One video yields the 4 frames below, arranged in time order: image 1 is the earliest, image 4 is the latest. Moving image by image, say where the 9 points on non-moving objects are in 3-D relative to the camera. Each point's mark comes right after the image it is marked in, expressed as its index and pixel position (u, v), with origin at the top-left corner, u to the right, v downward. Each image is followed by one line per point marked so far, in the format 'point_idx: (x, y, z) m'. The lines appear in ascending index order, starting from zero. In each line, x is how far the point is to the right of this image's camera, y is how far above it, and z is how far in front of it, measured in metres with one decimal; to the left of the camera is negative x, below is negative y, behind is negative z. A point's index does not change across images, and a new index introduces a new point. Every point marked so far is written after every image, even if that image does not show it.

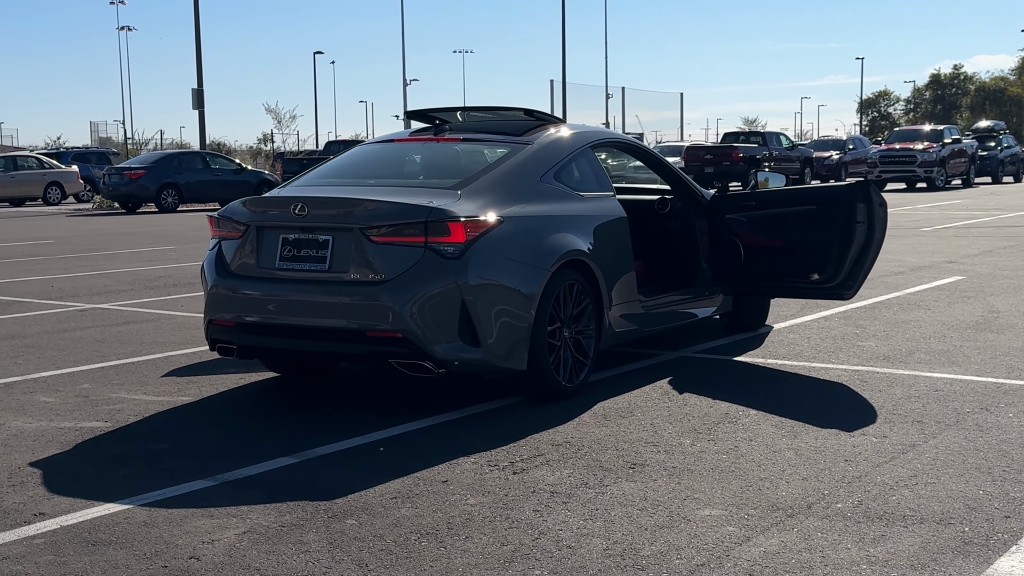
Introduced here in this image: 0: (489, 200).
0: (-0.1, +0.4, +5.9) m
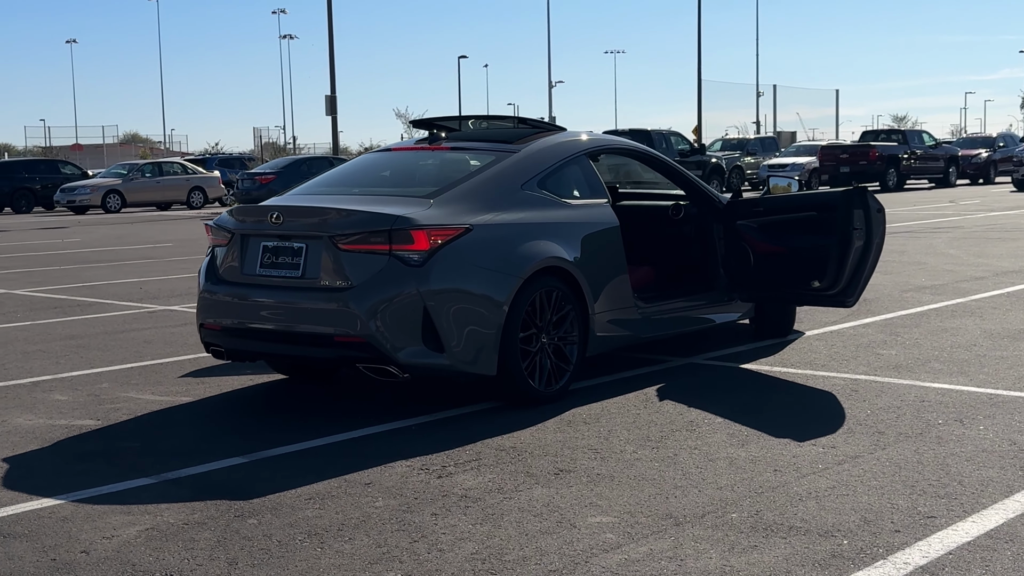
0: (-0.2, +0.4, +6.0) m
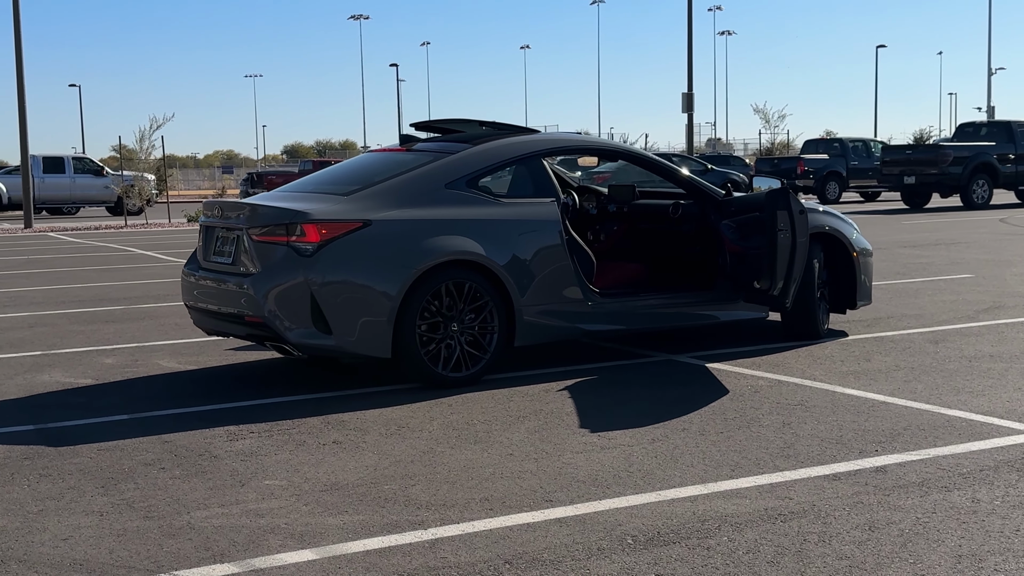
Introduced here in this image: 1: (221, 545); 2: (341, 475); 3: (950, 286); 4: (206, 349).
0: (-0.7, +0.4, +6.6) m
1: (-0.9, -0.8, +3.9) m
2: (-0.6, -0.7, +4.8) m
3: (+4.0, 0.0, +11.9) m
4: (-2.0, -0.4, +8.4) m
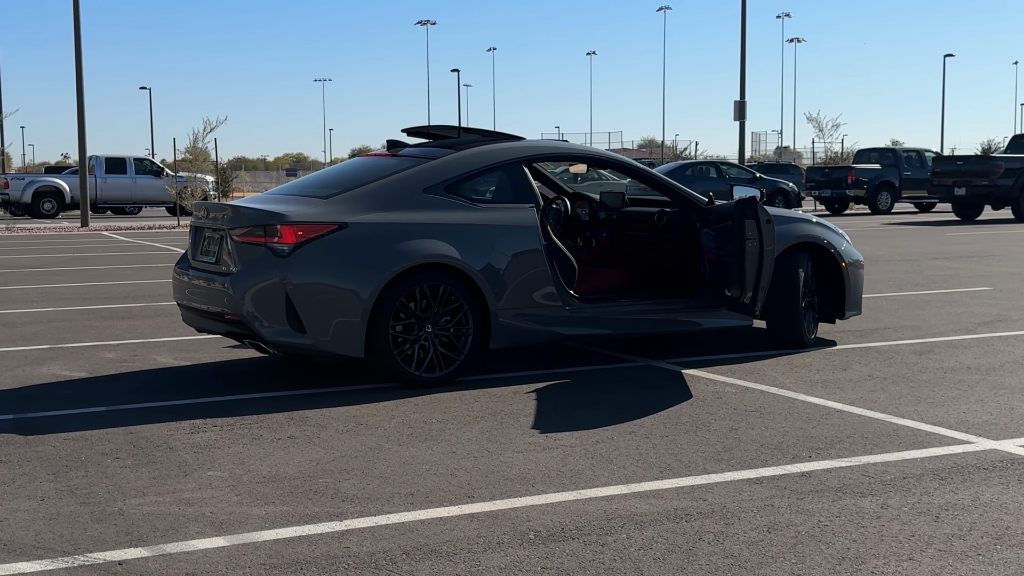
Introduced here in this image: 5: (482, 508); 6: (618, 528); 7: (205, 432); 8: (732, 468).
0: (-0.9, +0.4, +6.8) m
1: (-1.2, -0.8, +4.1) m
2: (-0.9, -0.7, +5.0) m
3: (+4.1, -0.1, +11.9) m
4: (-2.1, -0.4, +8.7) m
5: (-0.1, -0.7, +4.3) m
6: (+0.3, -0.8, +4.1) m
7: (-1.3, -0.6, +5.7) m
8: (+0.8, -0.7, +4.9) m
